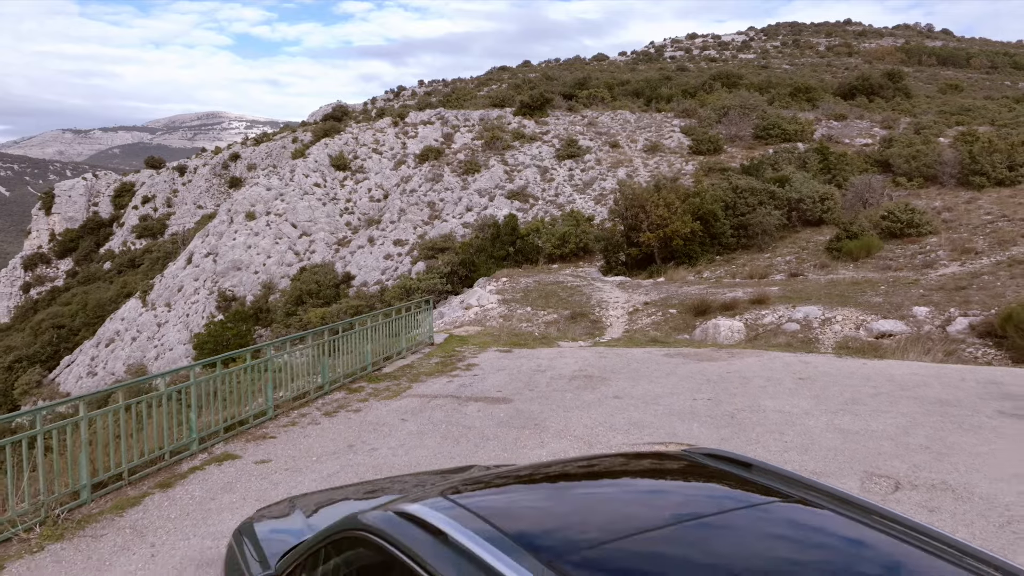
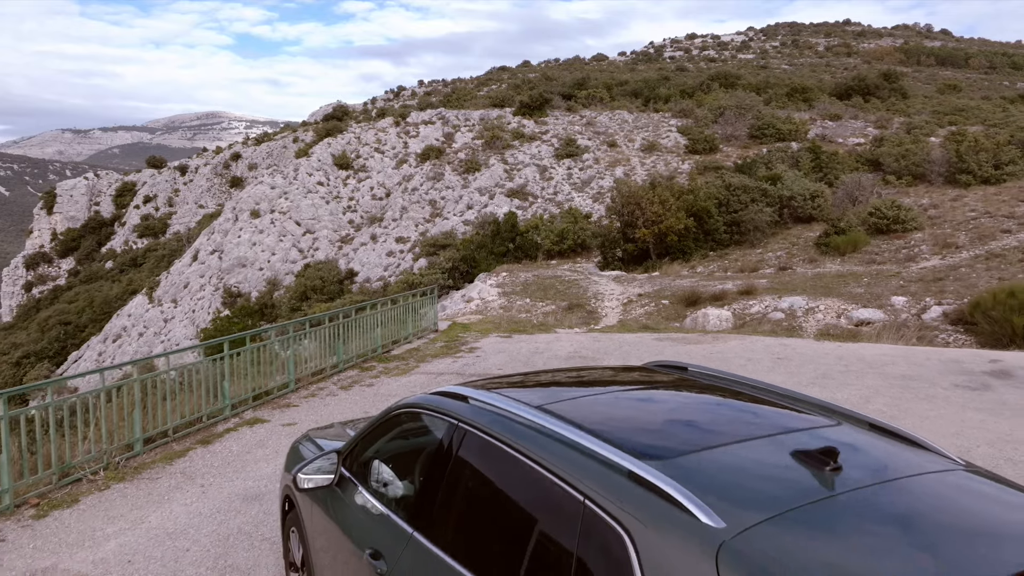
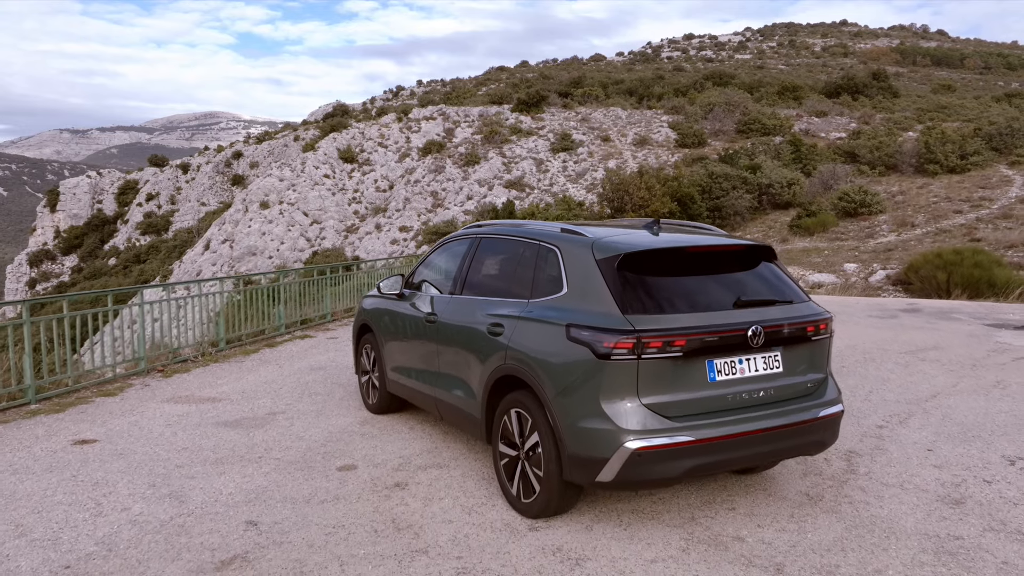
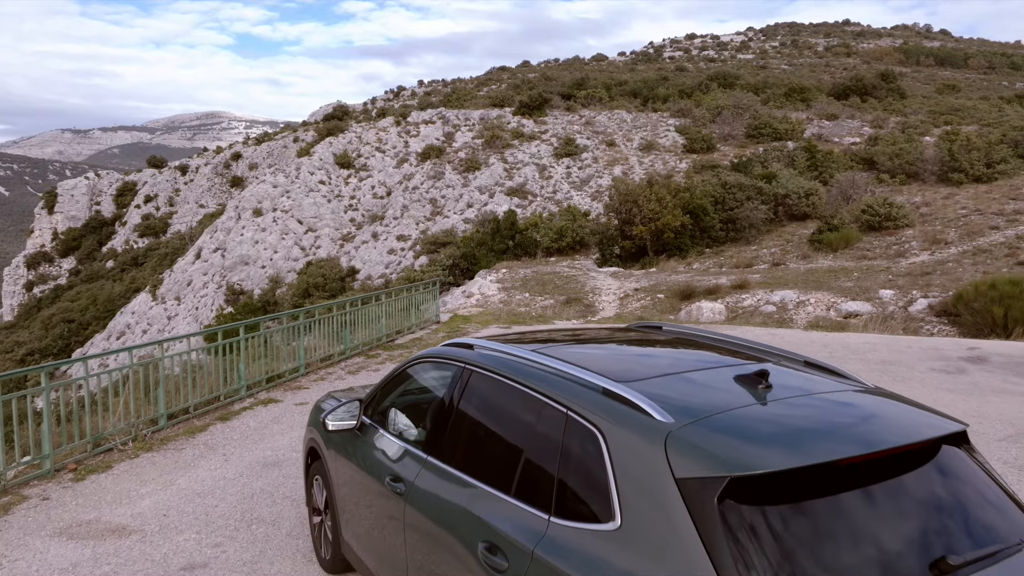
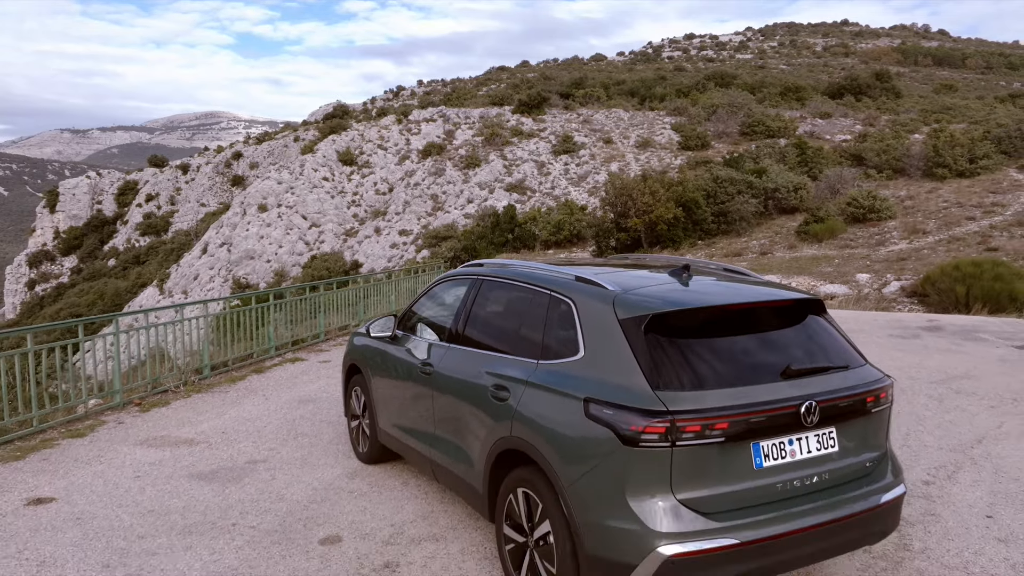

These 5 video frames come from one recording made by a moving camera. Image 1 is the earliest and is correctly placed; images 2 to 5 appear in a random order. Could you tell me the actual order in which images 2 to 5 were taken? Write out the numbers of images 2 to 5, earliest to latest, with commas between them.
2, 4, 5, 3
